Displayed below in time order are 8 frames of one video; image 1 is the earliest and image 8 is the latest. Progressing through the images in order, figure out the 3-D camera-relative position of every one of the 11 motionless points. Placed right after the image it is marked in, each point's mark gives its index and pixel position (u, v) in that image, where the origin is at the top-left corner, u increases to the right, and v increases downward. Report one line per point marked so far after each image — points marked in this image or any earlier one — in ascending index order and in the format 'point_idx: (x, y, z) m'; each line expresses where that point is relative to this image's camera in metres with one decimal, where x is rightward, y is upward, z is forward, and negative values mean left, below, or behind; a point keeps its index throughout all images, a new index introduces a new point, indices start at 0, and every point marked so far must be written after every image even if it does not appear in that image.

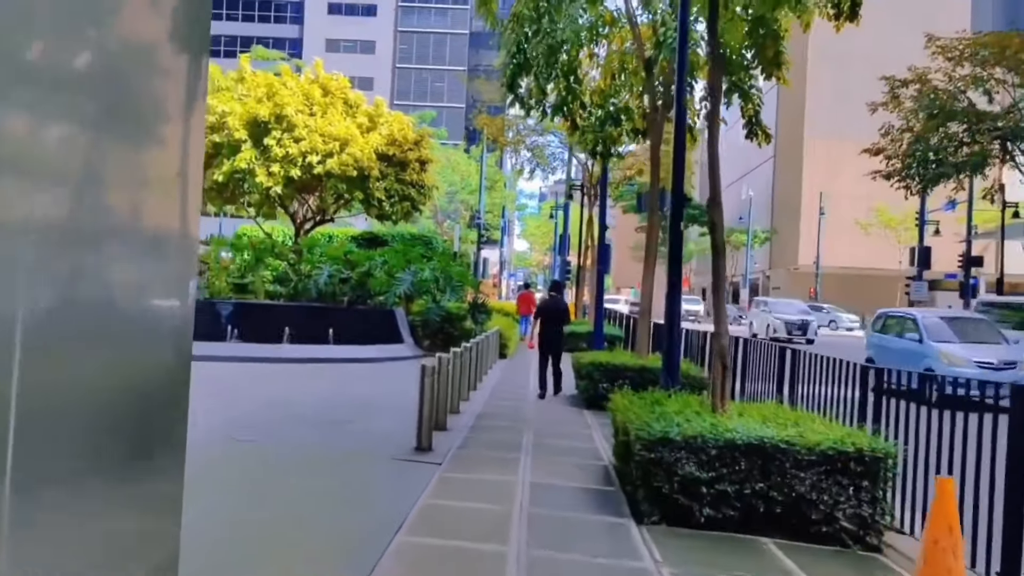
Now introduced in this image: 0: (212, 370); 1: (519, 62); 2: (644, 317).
0: (-5.5, -1.6, +14.9) m
1: (0.0, +3.5, +13.0) m
2: (+2.0, -0.5, +12.5) m
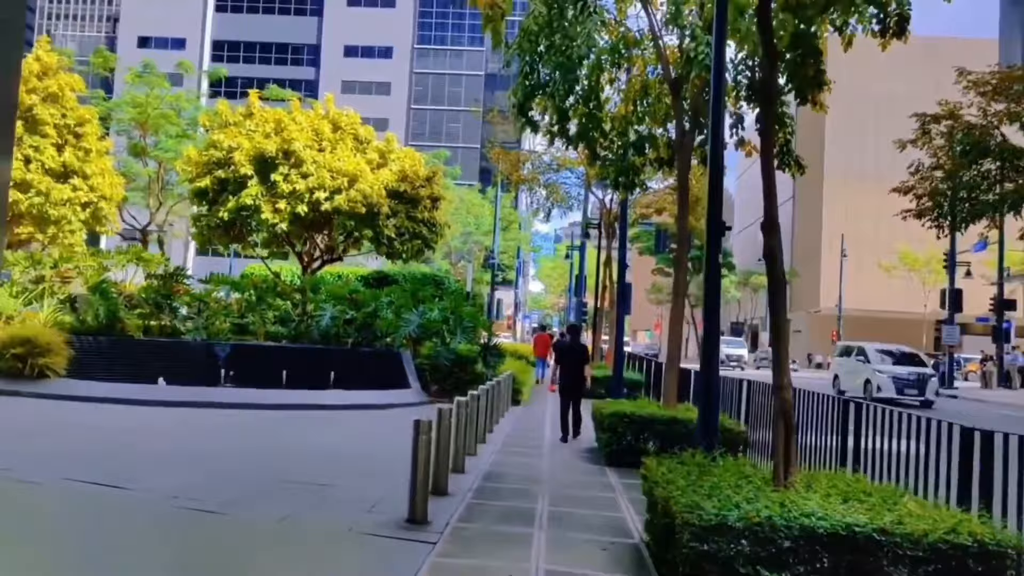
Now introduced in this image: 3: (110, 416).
0: (-5.2, -2.2, +13.7) m
1: (+0.2, +3.0, +12.0) m
2: (+2.2, -1.0, +11.3) m
3: (-6.6, -2.1, +13.4) m
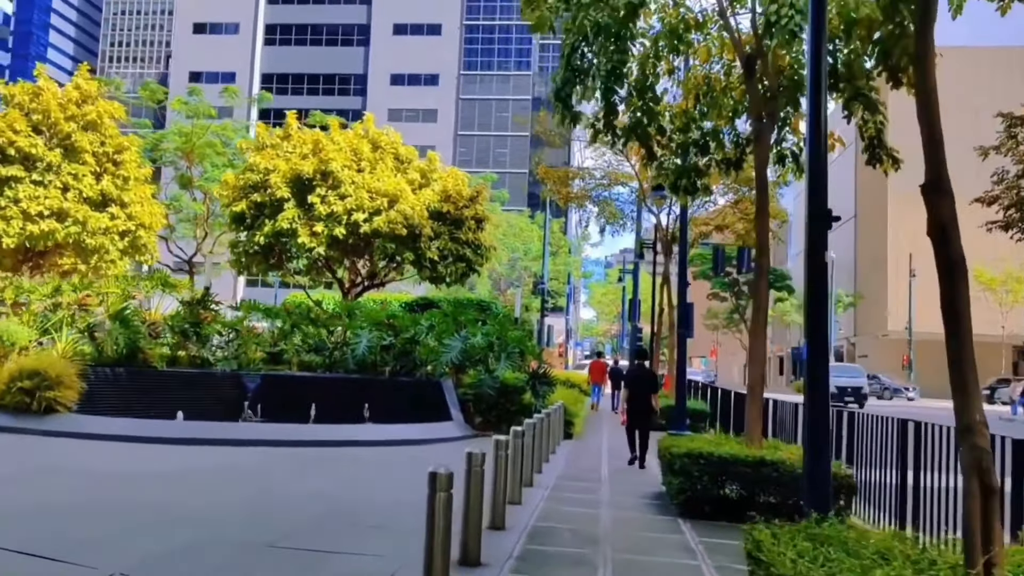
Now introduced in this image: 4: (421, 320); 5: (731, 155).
0: (-4.5, -2.6, +12.3) m
1: (+0.8, +2.7, +10.5) m
2: (+2.8, -1.2, +9.5) m
3: (-5.8, -2.5, +12.1) m
4: (-2.1, -0.7, +19.0) m
5: (+3.3, +2.0, +12.7) m
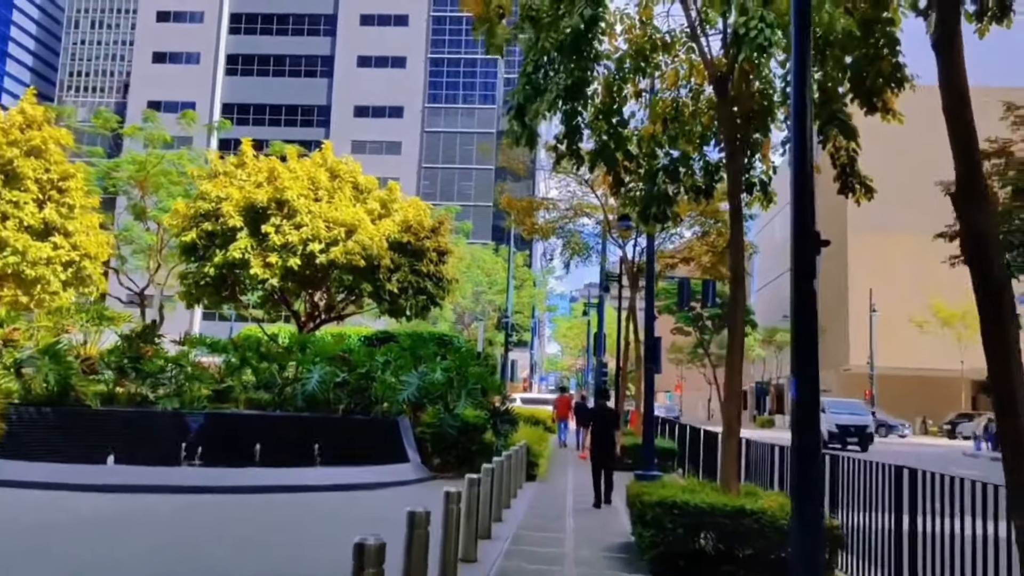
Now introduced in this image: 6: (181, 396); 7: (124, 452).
0: (-5.1, -3.0, +11.3) m
1: (+0.3, +2.3, +9.8) m
2: (+2.3, -1.5, +8.8) m
3: (-6.4, -2.9, +11.0) m
4: (-3.0, -1.5, +18.1) m
5: (+2.8, +1.5, +12.2) m
6: (-6.9, -2.3, +17.4) m
7: (-7.1, -3.0, +15.4) m
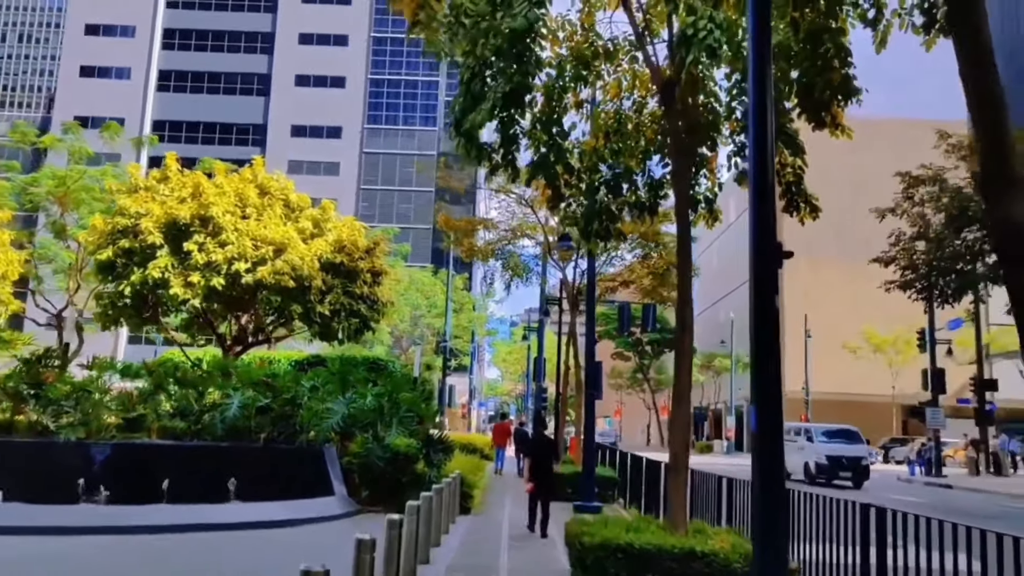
0: (-5.9, -3.3, +10.0) m
1: (-0.4, +2.1, +9.2) m
2: (+1.6, -1.7, +8.1) m
3: (-7.3, -3.1, +9.7) m
4: (-4.3, -1.9, +17.1) m
5: (+1.8, +1.2, +11.6) m
6: (-8.2, -2.6, +16.0) m
7: (-8.3, -3.3, +14.0) m
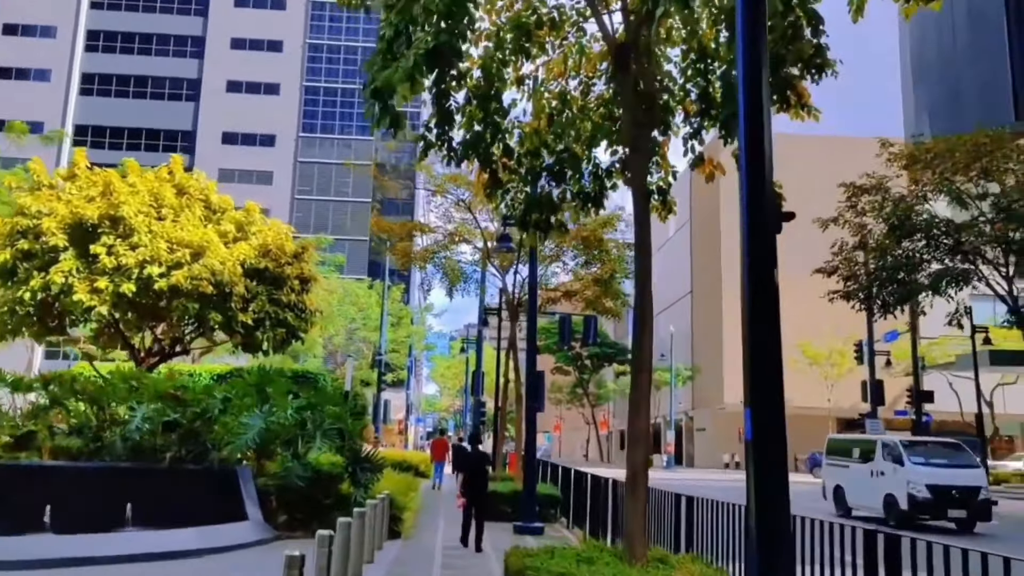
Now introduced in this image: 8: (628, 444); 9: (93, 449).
0: (-6.6, -3.2, +8.4) m
1: (-1.1, +2.2, +8.0) m
2: (+1.0, -1.7, +7.0) m
3: (-7.9, -3.1, +7.9) m
4: (-5.5, -2.0, +15.5) m
5: (+1.0, +1.3, +10.6) m
6: (-9.3, -2.7, +14.2) m
7: (-9.3, -3.3, +12.1) m
8: (+1.0, -1.3, +7.2) m
9: (-7.5, -2.9, +14.9) m
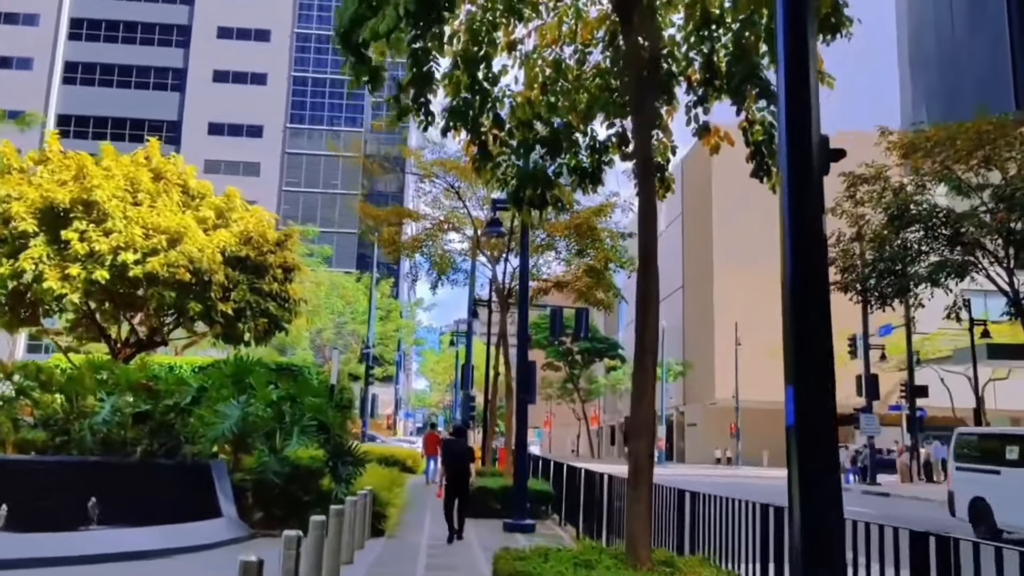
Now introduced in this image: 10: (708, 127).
0: (-6.7, -3.0, +7.6) m
1: (-1.2, +2.4, +7.3) m
2: (+0.9, -1.5, +6.3) m
3: (-8.0, -2.8, +7.1) m
4: (-5.7, -1.7, +14.7) m
5: (+0.9, +1.5, +9.9) m
6: (-9.5, -2.4, +13.4) m
7: (-9.4, -3.1, +11.3) m
8: (+0.9, -1.1, +6.5) m
9: (-7.7, -2.6, +14.1) m
10: (+2.0, +1.7, +8.7) m
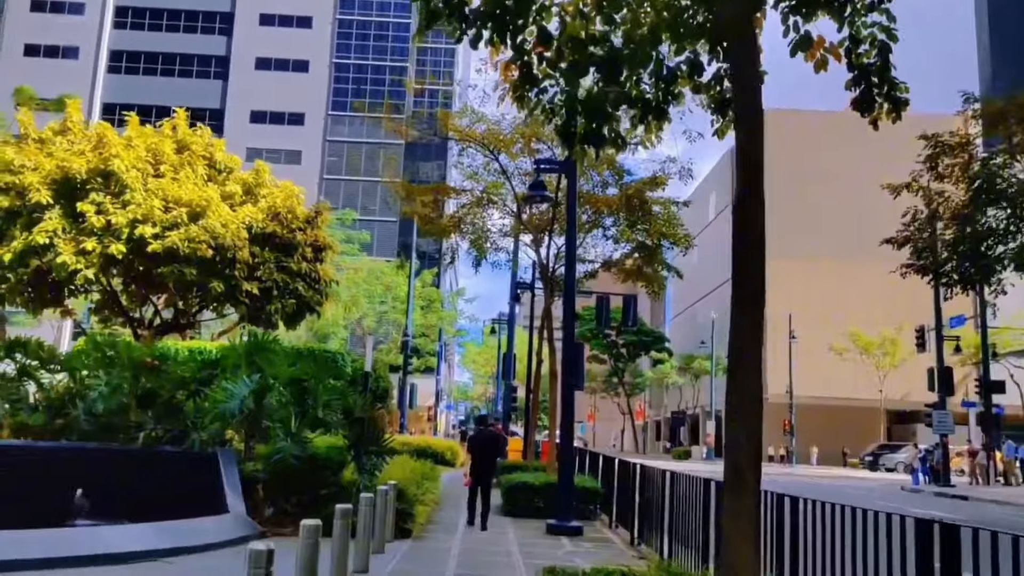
0: (-6.4, -2.5, +6.3) m
1: (-0.8, +2.8, +5.6) m
2: (+1.2, -1.1, +4.6) m
3: (-7.7, -2.4, +5.9) m
4: (-5.0, -1.2, +13.4) m
5: (+1.4, +1.9, +8.2) m
6: (-8.9, -1.9, +12.2) m
7: (-8.9, -2.6, +10.1) m
8: (+1.2, -0.7, +4.8) m
9: (-7.0, -2.1, +12.8) m
10: (+2.4, +2.1, +6.9) m
